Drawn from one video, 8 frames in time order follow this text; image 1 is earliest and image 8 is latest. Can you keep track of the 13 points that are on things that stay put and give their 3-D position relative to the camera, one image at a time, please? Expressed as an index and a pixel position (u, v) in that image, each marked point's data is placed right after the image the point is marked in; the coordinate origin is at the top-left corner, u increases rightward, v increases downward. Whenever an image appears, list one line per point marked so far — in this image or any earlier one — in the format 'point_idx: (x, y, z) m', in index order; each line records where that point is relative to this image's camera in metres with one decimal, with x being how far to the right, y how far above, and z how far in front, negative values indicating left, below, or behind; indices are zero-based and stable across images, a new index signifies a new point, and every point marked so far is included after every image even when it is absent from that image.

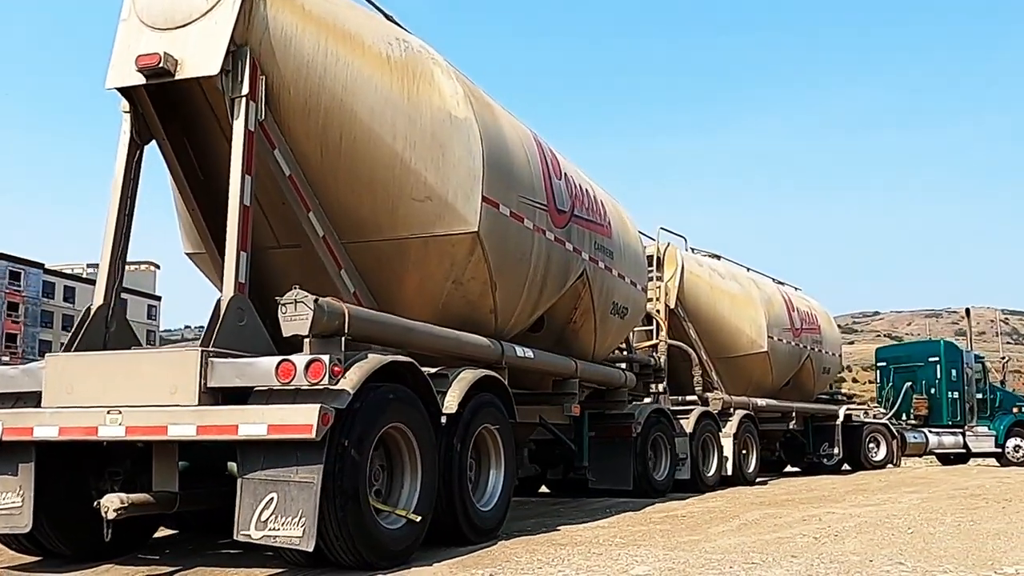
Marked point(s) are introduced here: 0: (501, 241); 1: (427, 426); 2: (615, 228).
0: (-0.1, +0.4, +9.2) m
1: (-0.6, -1.1, +7.5) m
2: (+1.4, +0.8, +13.0) m
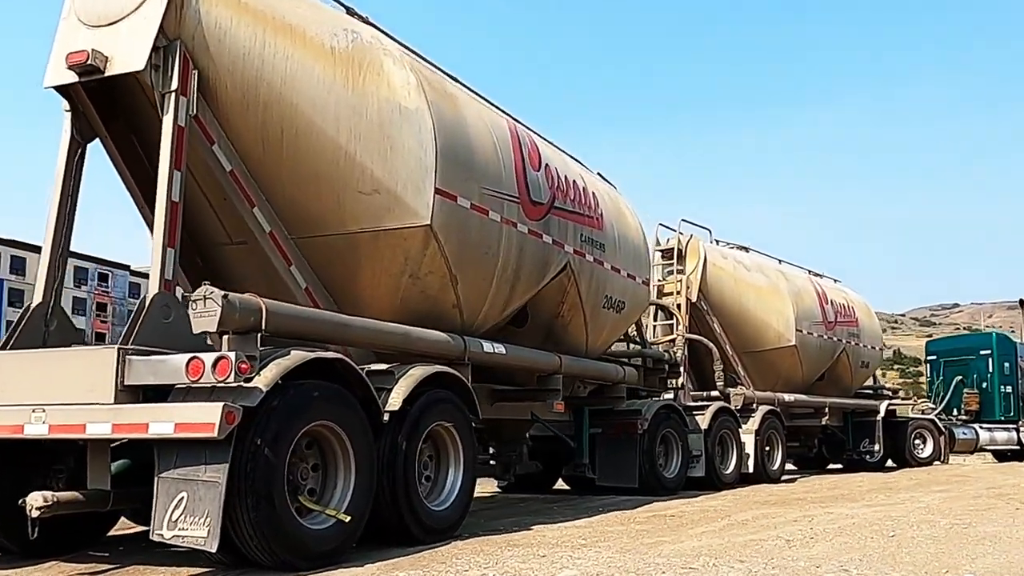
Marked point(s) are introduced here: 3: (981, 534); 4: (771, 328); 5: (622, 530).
0: (-0.5, +0.5, +9.0) m
1: (-1.1, -1.0, +7.4) m
2: (+1.3, +0.9, +12.7) m
3: (+4.2, -2.2, +8.9) m
4: (+5.2, -0.8, +19.9) m
5: (+1.1, -2.4, +9.8) m
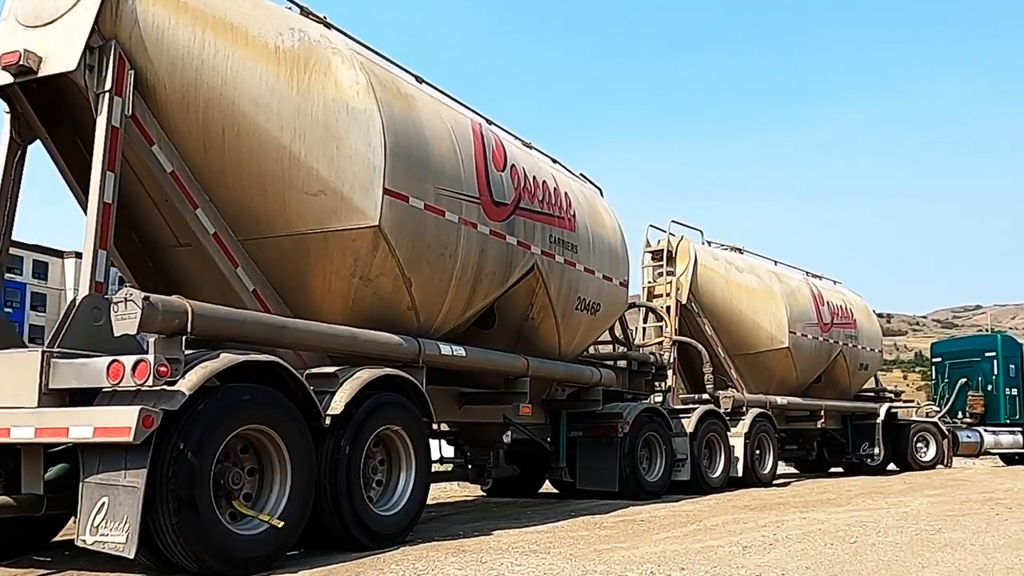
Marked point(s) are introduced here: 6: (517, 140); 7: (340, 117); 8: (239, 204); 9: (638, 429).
0: (-0.9, +0.5, +8.9) m
1: (-1.6, -1.0, +7.3) m
2: (+0.9, +0.8, +12.5) m
3: (+3.8, -2.2, +8.7) m
4: (+5.0, -0.8, +19.6) m
5: (+0.7, -2.4, +9.7) m
6: (+0.1, +1.8, +11.9) m
7: (-1.4, +1.4, +8.3) m
8: (-2.3, +0.7, +8.2) m
9: (+1.9, -2.1, +14.9) m
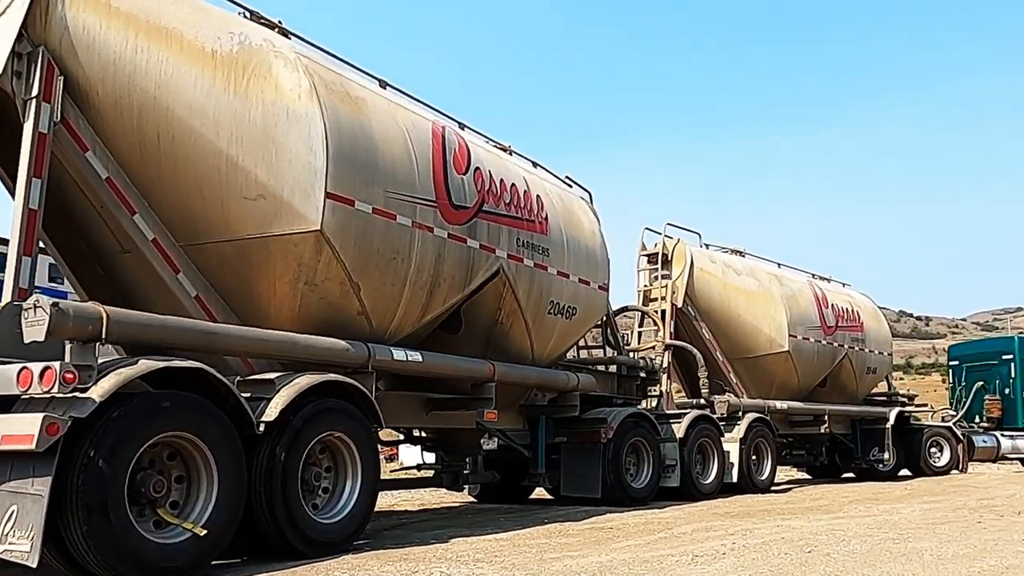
0: (-1.3, +0.4, +8.8) m
1: (-2.1, -1.1, +7.2) m
2: (+0.6, +0.8, +12.4) m
3: (+3.3, -2.2, +8.5) m
4: (+4.9, -0.9, +19.3) m
5: (+0.3, -2.4, +9.5) m
6: (-0.3, +1.7, +11.8) m
7: (-1.9, +1.4, +8.2) m
8: (-2.7, +0.7, +8.2) m
9: (+1.6, -2.2, +14.7) m
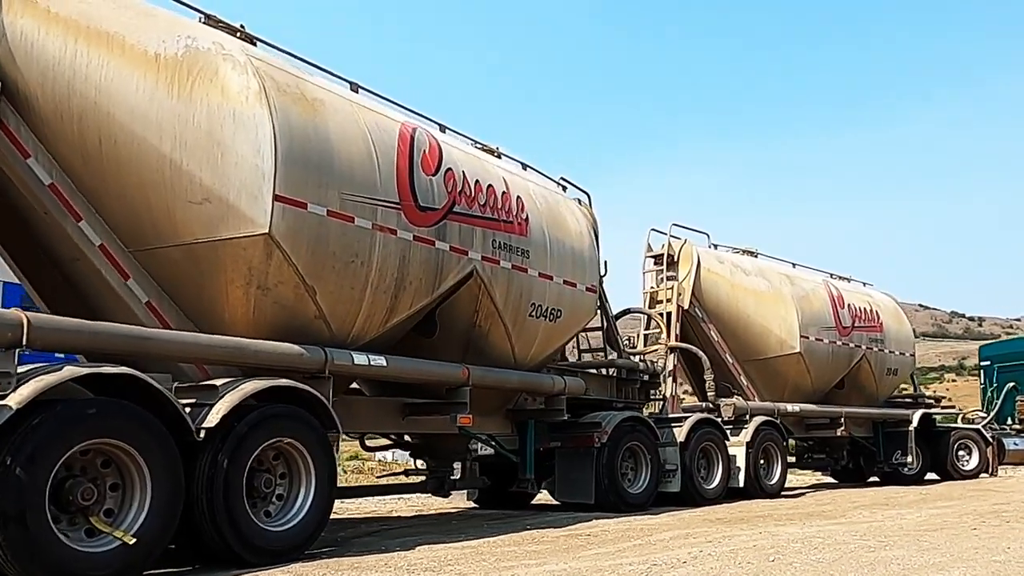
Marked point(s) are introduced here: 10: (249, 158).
0: (-1.7, +0.4, +8.7) m
1: (-2.5, -1.1, +7.1) m
2: (+0.3, +0.8, +12.2) m
3: (+2.9, -2.2, +8.1) m
4: (+5.0, -0.9, +18.9) m
5: (-0.1, -2.5, +9.3) m
6: (-0.6, +1.7, +11.6) m
7: (-2.4, +1.3, +8.2) m
8: (-3.2, +0.6, +8.1) m
9: (+1.5, -2.2, +14.4) m
10: (-2.2, +1.1, +8.2) m
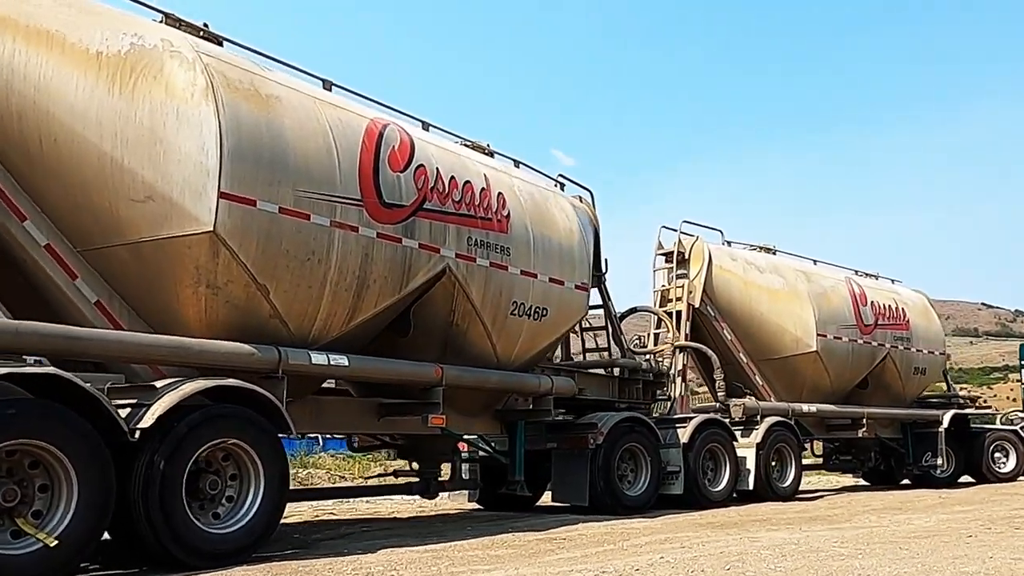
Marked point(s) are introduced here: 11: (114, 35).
0: (-2.1, +0.4, +8.5) m
1: (-3.0, -1.1, +7.0) m
2: (+0.1, +0.8, +11.9) m
3: (+2.5, -2.2, +7.7) m
4: (+5.1, -0.8, +18.4) m
5: (-0.4, -2.4, +9.1) m
6: (-0.8, +1.7, +11.4) m
7: (-2.8, +1.4, +8.1) m
8: (-3.6, +0.6, +8.0) m
9: (+1.5, -2.1, +14.1) m
10: (-2.6, +1.1, +8.1) m
11: (-3.3, +2.1, +8.1) m
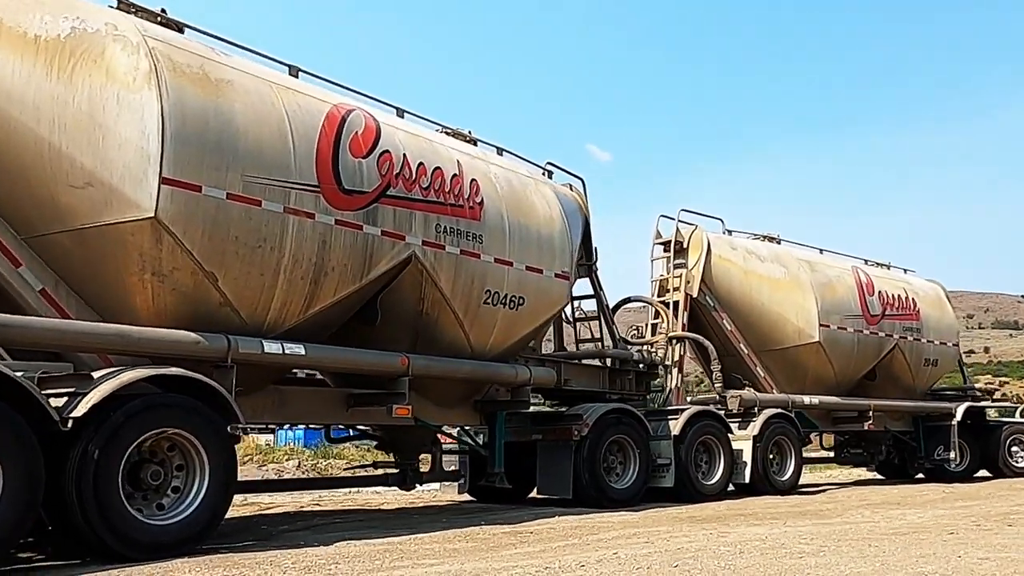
0: (-2.5, +0.5, +8.4) m
1: (-3.4, -1.0, +6.9) m
2: (-0.2, +0.9, +11.7) m
3: (+2.1, -2.1, +7.4) m
4: (+5.0, -0.6, +18.0) m
5: (-0.8, -2.3, +8.9) m
6: (-1.1, +1.8, +11.2) m
7: (-3.2, +1.5, +7.9) m
8: (-4.0, +0.7, +7.9) m
9: (+1.2, -2.0, +13.8) m
10: (-3.0, +1.2, +7.9) m
11: (-3.7, +2.2, +8.0) m
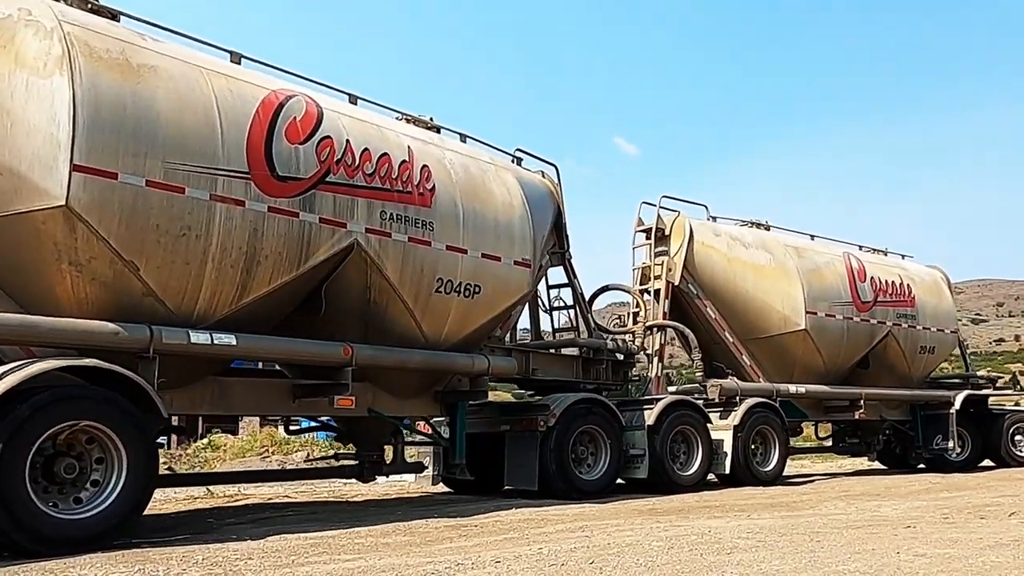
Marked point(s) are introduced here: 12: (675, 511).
0: (-3.2, +0.6, +8.2) m
1: (-4.1, -0.9, +6.8) m
2: (-0.7, +1.1, +11.4) m
3: (+1.5, -2.0, +7.2) m
4: (+4.7, -0.4, +17.6) m
5: (-1.4, -2.2, +8.7) m
6: (-1.7, +1.9, +11.0) m
7: (-3.9, +1.5, +7.7) m
8: (-4.7, +0.8, +7.8) m
9: (+0.8, -1.8, +13.5) m
10: (-3.7, +1.3, +7.7) m
11: (-4.3, +2.2, +7.8) m
12: (+1.9, -2.6, +11.6) m
